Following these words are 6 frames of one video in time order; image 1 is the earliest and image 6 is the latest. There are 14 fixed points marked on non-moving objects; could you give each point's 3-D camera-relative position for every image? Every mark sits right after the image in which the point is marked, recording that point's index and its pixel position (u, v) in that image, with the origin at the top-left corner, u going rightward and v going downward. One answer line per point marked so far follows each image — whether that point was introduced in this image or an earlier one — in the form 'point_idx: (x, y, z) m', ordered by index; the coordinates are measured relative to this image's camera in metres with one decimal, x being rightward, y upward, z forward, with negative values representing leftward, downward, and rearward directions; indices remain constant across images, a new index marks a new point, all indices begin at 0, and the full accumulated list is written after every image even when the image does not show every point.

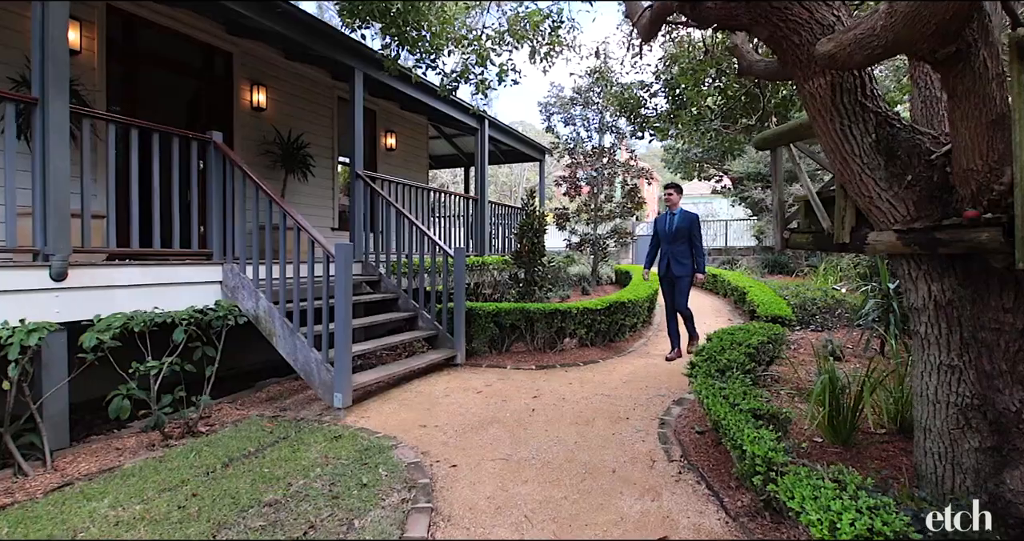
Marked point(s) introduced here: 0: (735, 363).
0: (+1.5, -0.6, +3.6) m
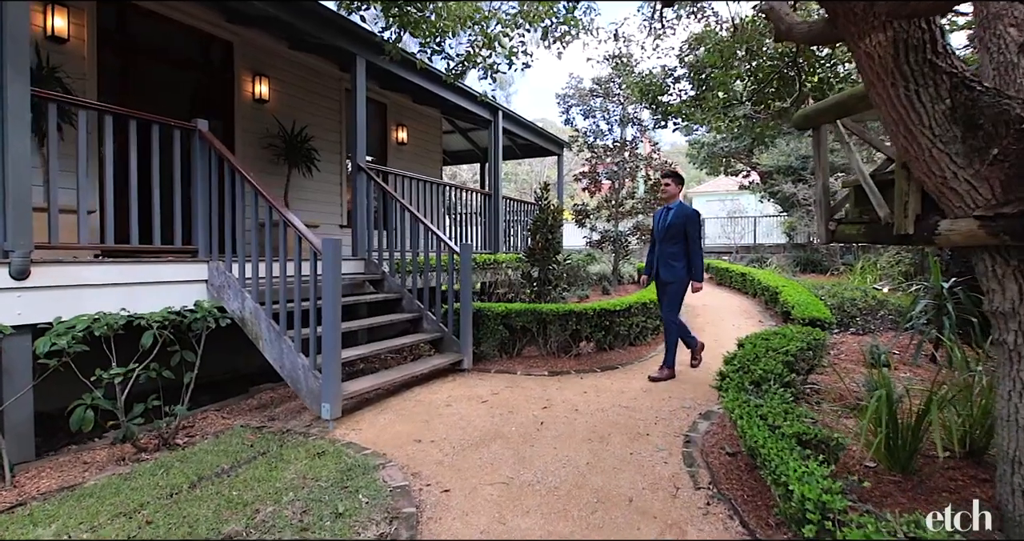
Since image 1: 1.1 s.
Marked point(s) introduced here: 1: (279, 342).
0: (+1.5, -0.6, +3.2) m
1: (-1.6, -0.5, +3.6) m
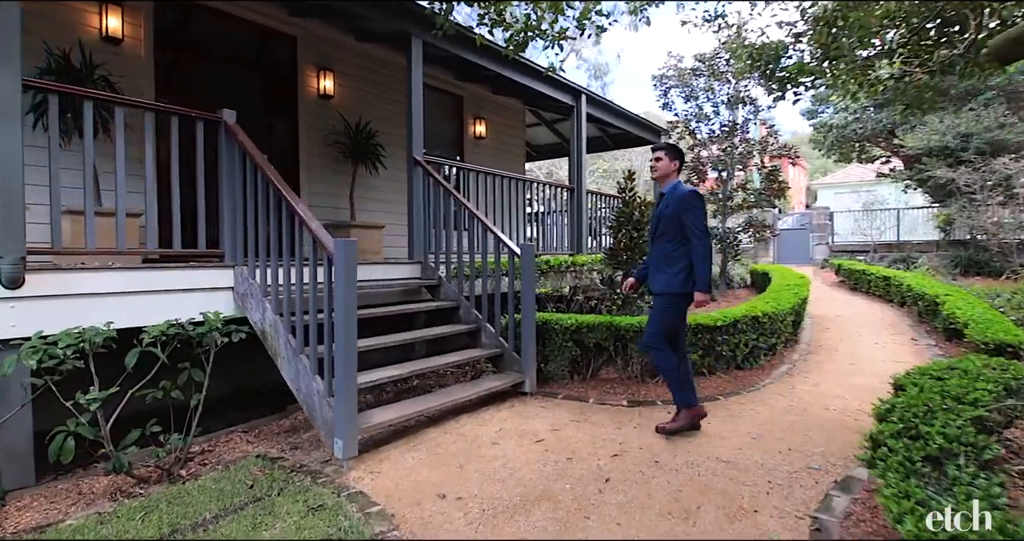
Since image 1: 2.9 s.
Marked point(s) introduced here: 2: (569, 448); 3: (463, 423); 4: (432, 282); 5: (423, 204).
0: (+1.7, -0.7, +2.1) m
1: (-1.3, -0.5, +3.1) m
2: (+0.3, -1.0, +3.1) m
3: (-0.3, -1.0, +3.5) m
4: (-0.7, -0.1, +4.8) m
5: (-0.8, +0.6, +5.0) m
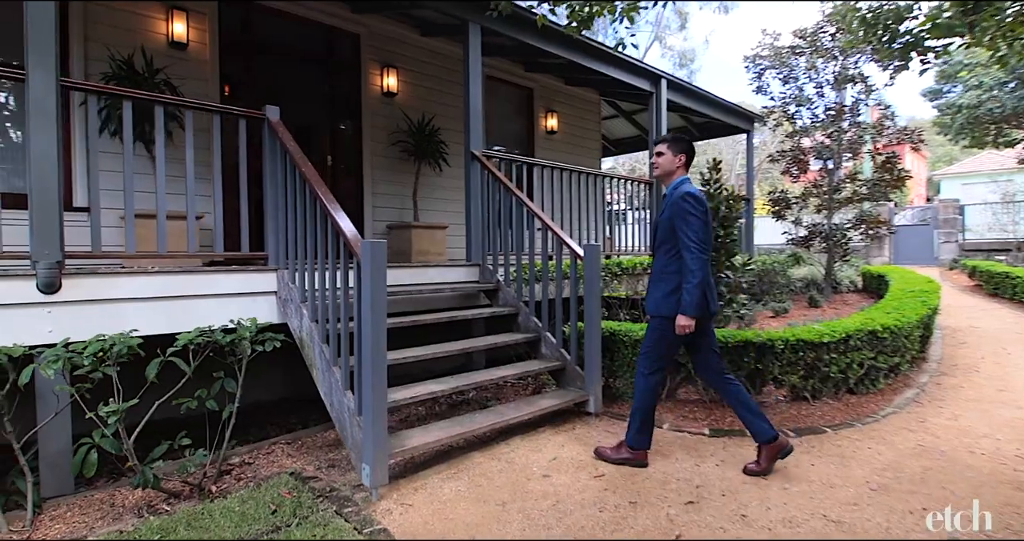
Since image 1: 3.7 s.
0: (+1.8, -0.7, +1.4) m
1: (-1.0, -0.5, +2.8) m
2: (+0.6, -1.1, +2.6) m
3: (0.0, -1.0, +3.1) m
4: (-0.2, -0.1, +4.4) m
5: (-0.3, +0.6, +4.6) m
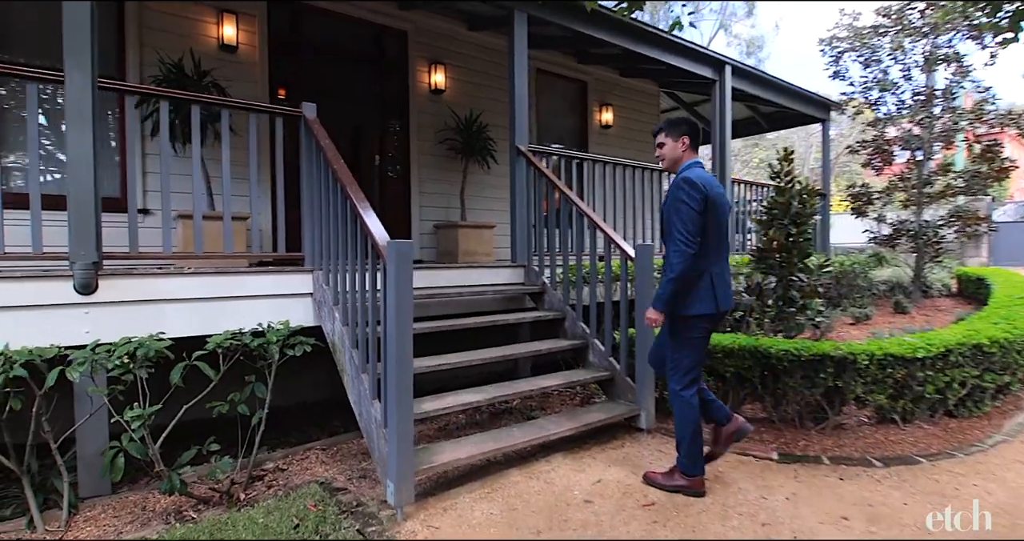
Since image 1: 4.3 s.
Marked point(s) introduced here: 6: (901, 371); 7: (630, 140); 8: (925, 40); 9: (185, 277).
0: (+1.8, -0.7, +0.9) m
1: (-0.8, -0.6, +2.7) m
2: (+0.7, -1.1, +2.3) m
3: (+0.2, -1.0, +2.9) m
4: (+0.2, -0.1, +4.2) m
5: (+0.1, +0.6, +4.4) m
6: (+2.3, -0.6, +3.2) m
7: (+1.7, +1.9, +7.9) m
8: (+5.6, +3.1, +7.2) m
9: (-1.8, 0.0, +2.9) m
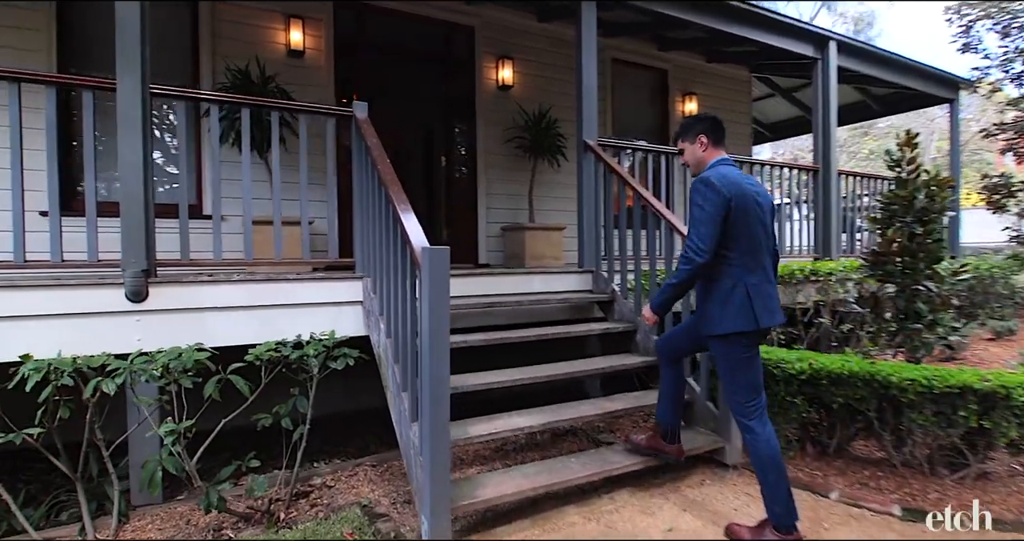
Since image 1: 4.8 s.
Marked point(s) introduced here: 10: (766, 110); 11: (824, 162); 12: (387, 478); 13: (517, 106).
0: (+1.8, -0.7, +0.3) m
1: (-0.5, -0.6, +2.5) m
2: (+0.9, -1.1, +1.8) m
3: (+0.5, -1.1, +2.5) m
4: (+0.7, -0.2, +3.8) m
5: (+0.6, +0.5, +4.0) m
6: (+2.6, -0.6, +2.5) m
7: (+2.8, +1.9, +7.2) m
8: (+6.5, +3.1, +6.0) m
9: (-1.5, -0.1, +2.8) m
10: (+4.1, +2.5, +8.6) m
11: (+3.2, +1.1, +5.6) m
12: (-0.7, -1.2, +3.0) m
13: (+0.1, +1.7, +5.7) m
